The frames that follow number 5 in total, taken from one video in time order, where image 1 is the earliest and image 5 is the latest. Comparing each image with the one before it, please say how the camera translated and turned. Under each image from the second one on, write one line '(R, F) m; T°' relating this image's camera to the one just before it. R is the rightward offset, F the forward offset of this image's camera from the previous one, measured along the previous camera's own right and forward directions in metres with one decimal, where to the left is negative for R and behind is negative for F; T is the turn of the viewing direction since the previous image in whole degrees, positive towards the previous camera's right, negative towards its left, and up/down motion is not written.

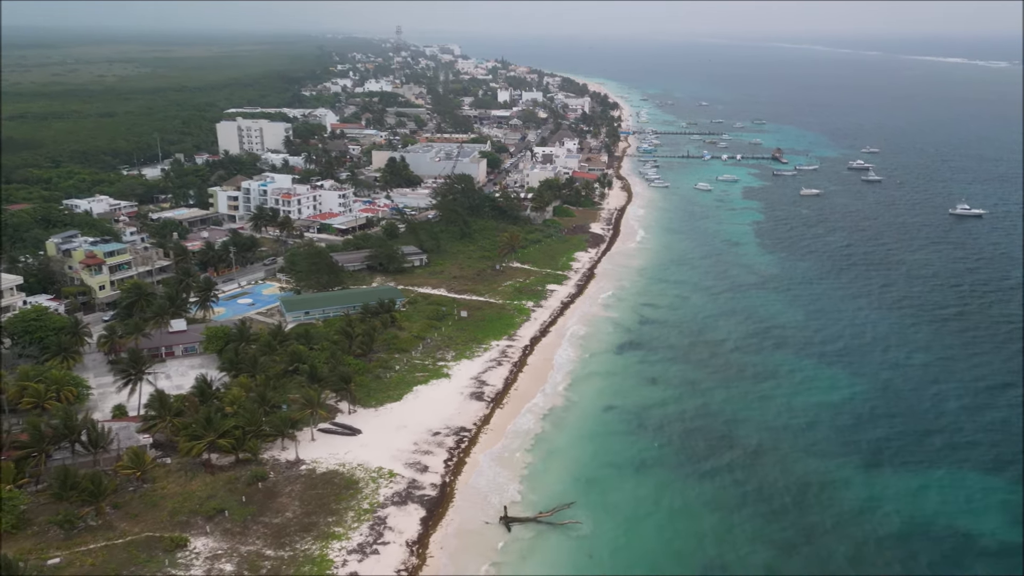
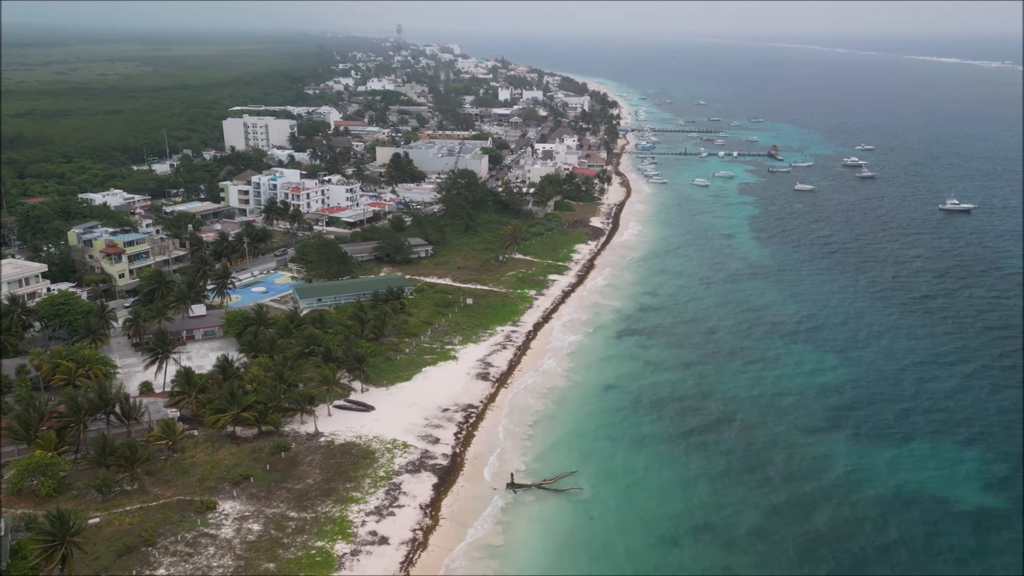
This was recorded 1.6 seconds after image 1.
(-0.3, -1.6) m; 0°
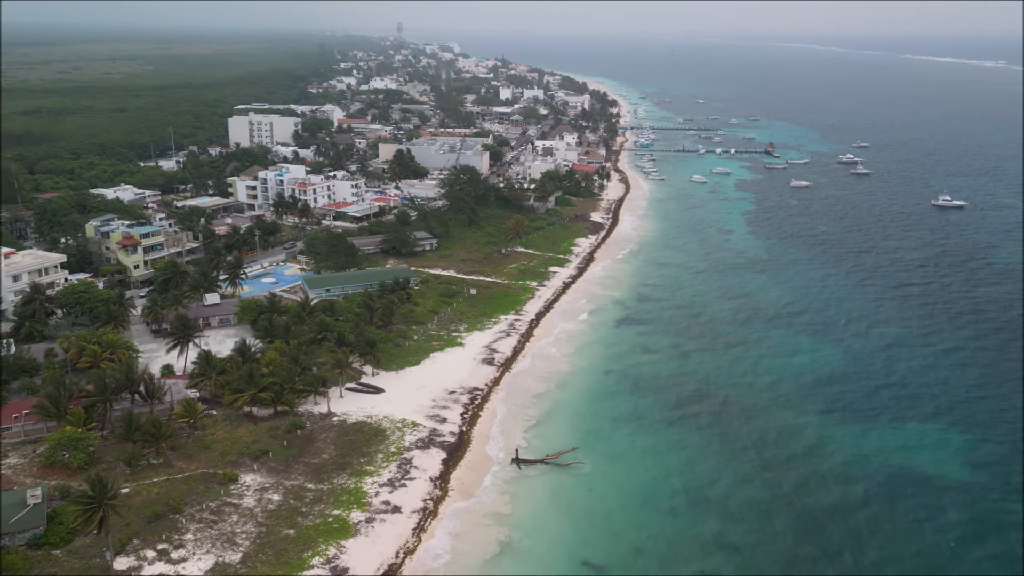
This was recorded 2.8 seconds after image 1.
(-0.2, -1.3) m; 0°
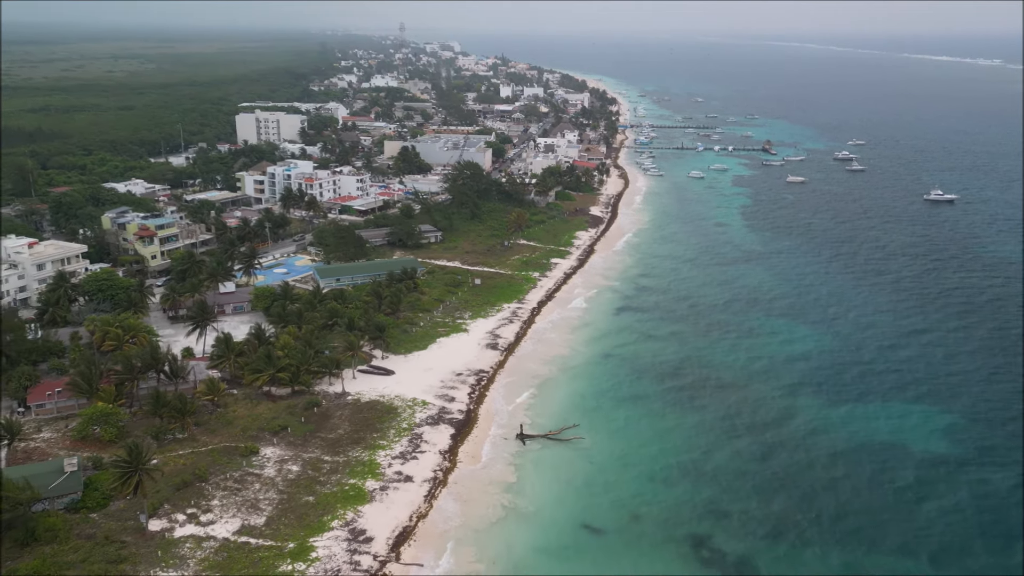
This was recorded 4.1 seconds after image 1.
(-0.2, -1.5) m; 0°
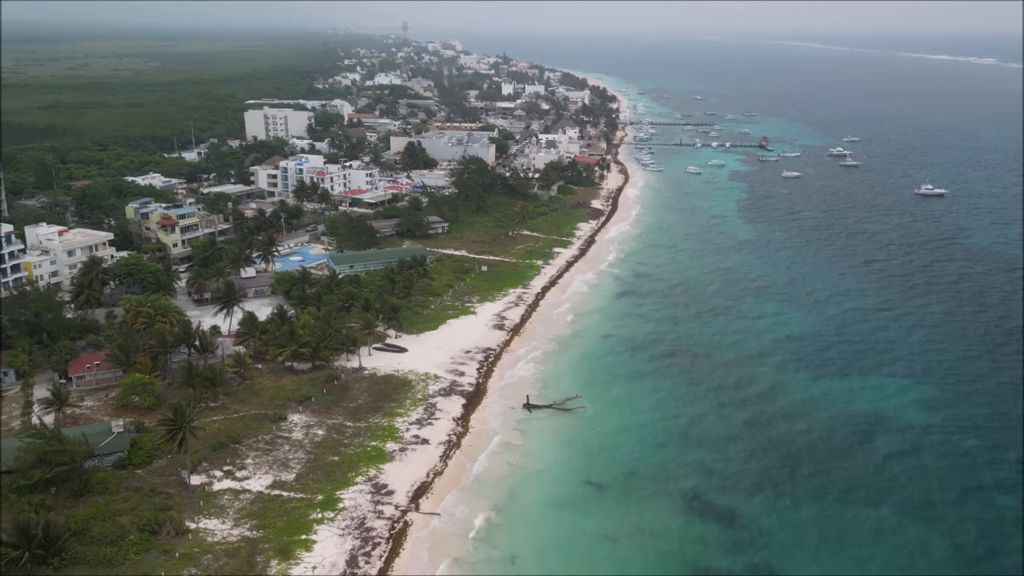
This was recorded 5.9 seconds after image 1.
(-0.3, -2.1) m; 0°
